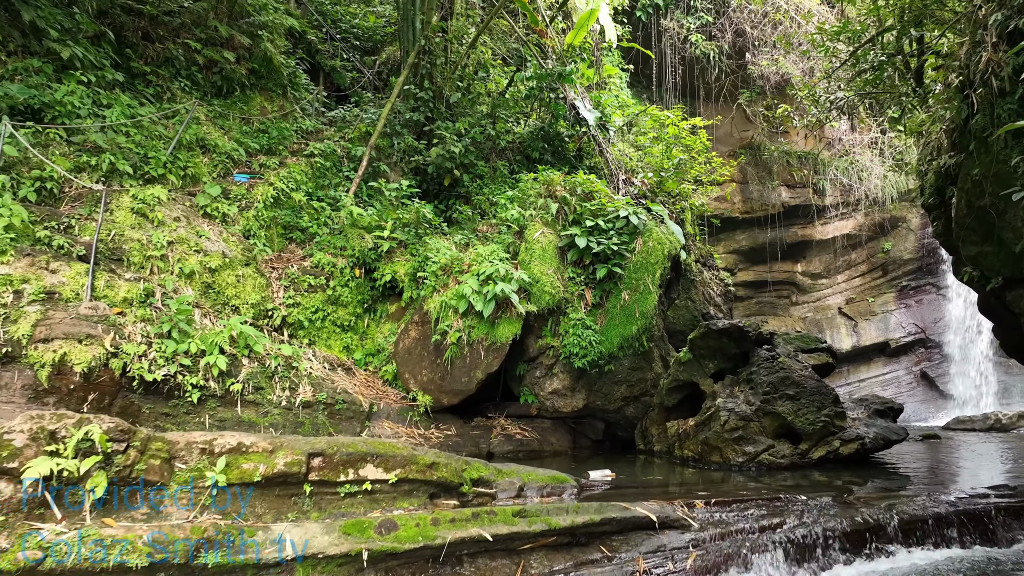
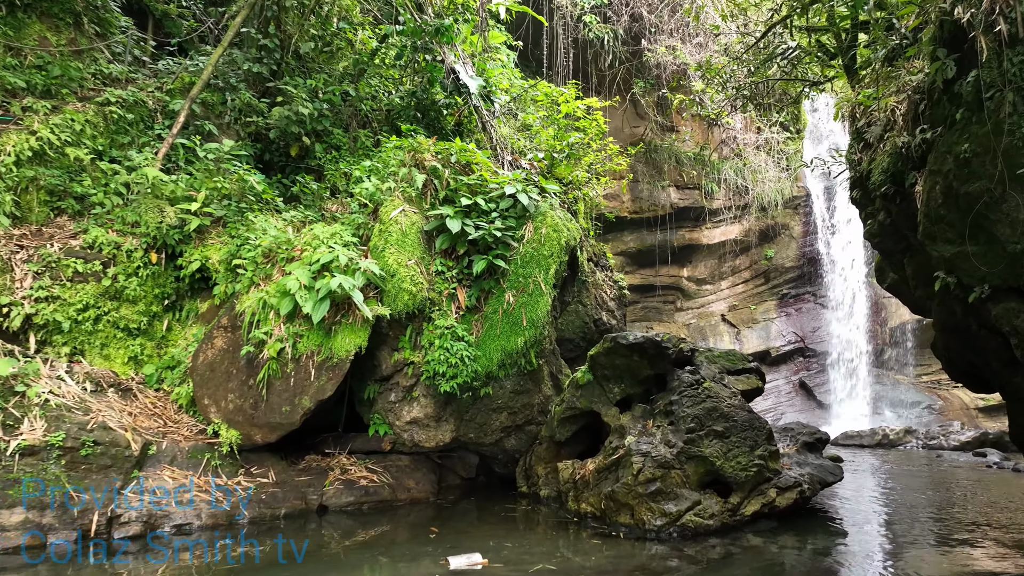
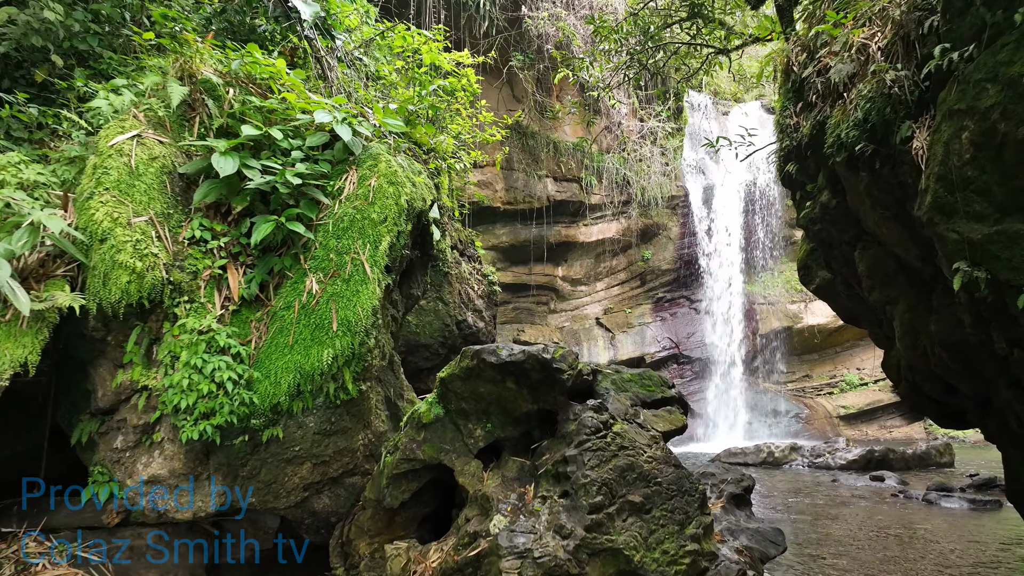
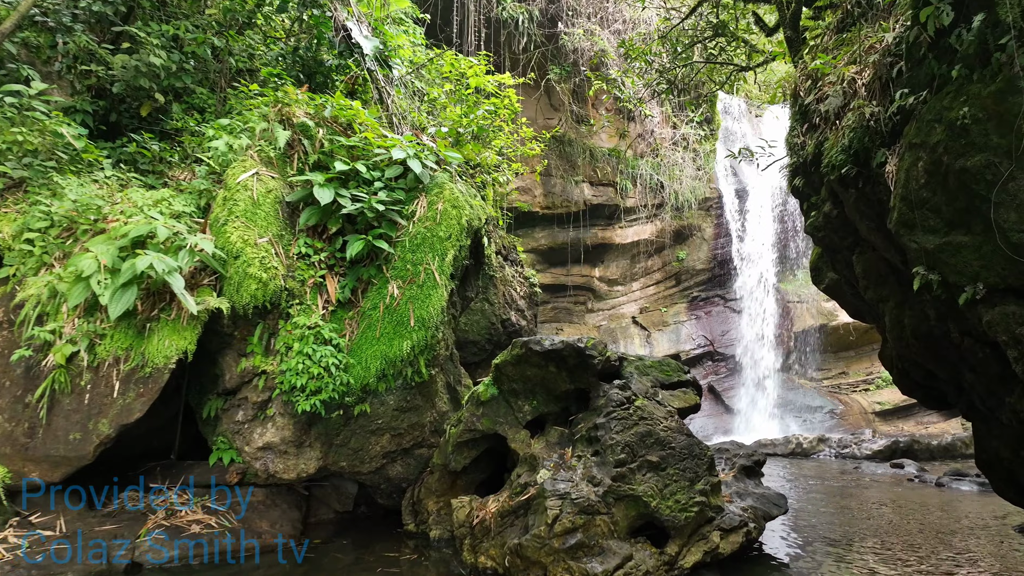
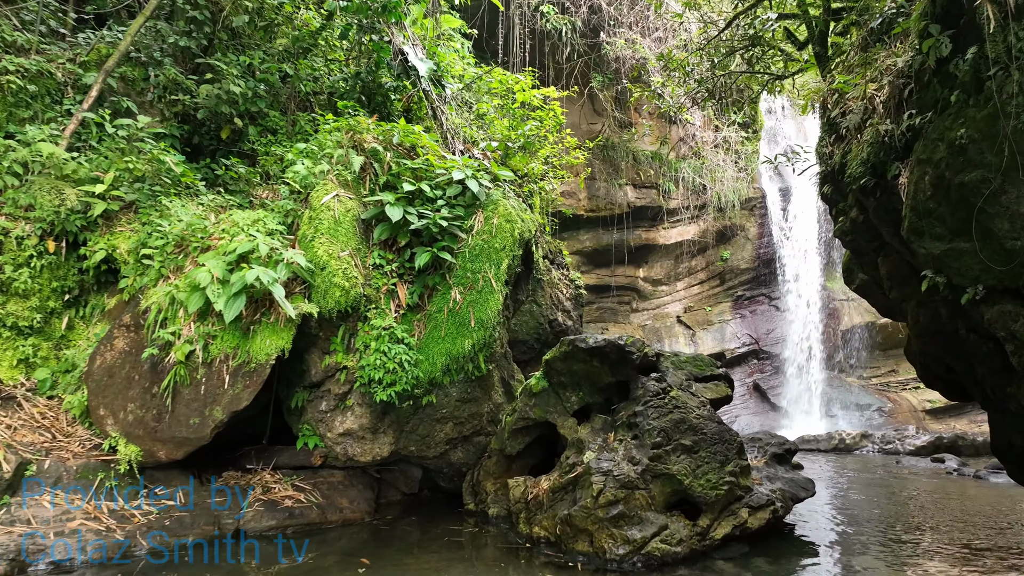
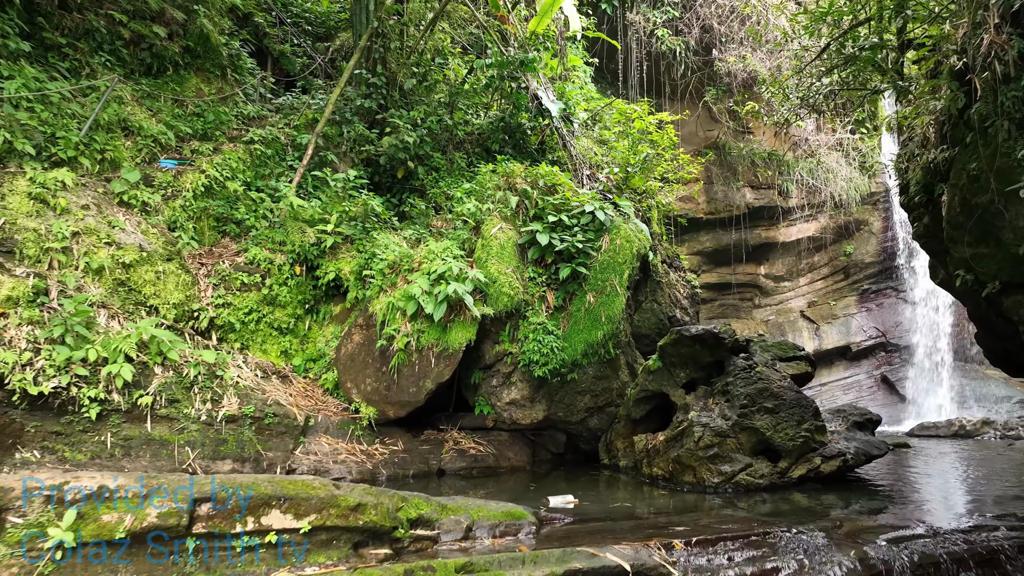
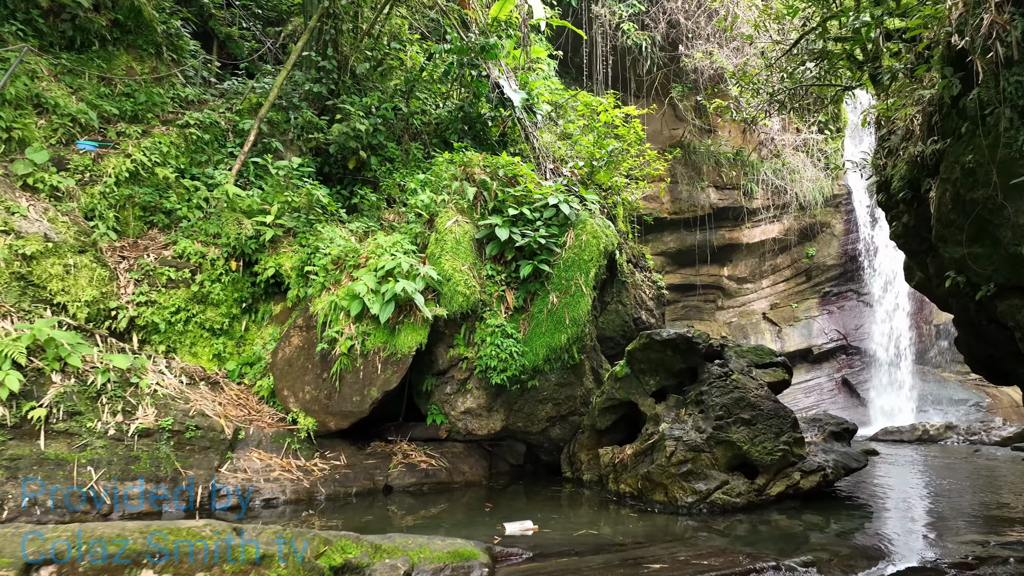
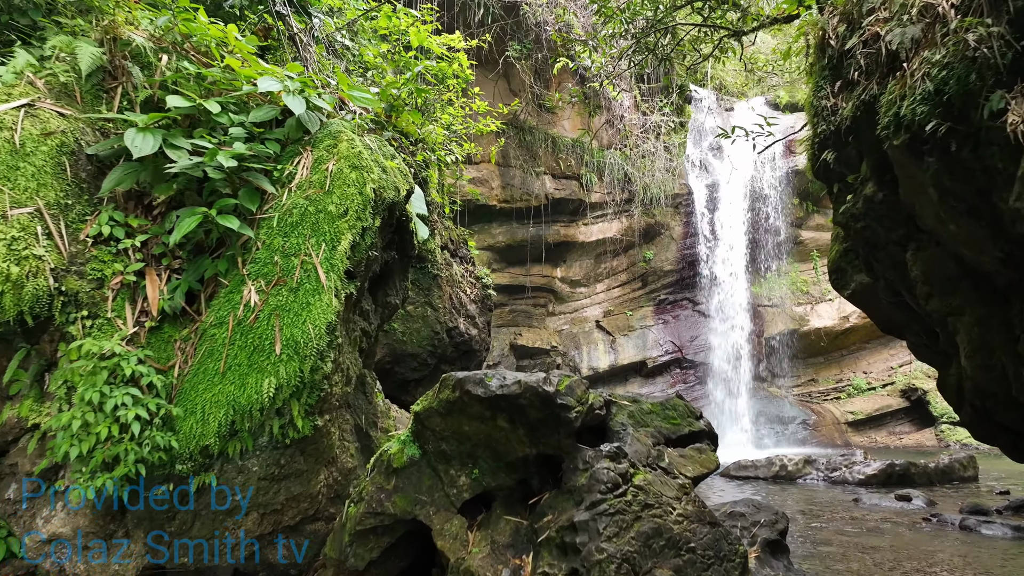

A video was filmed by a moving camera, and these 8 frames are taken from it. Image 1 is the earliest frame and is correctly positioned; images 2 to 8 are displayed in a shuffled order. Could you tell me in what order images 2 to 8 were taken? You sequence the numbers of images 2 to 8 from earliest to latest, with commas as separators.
6, 7, 2, 5, 4, 3, 8
